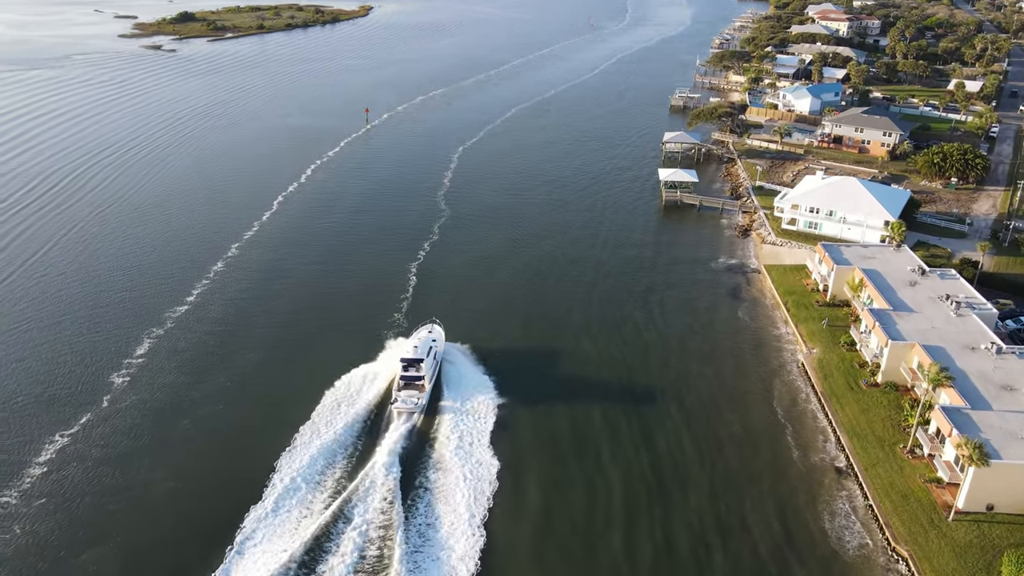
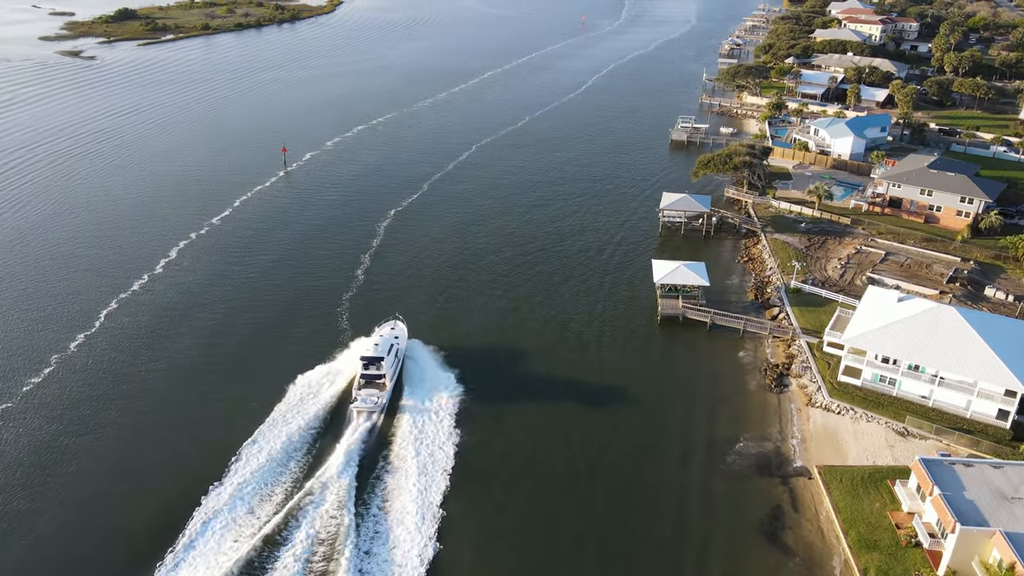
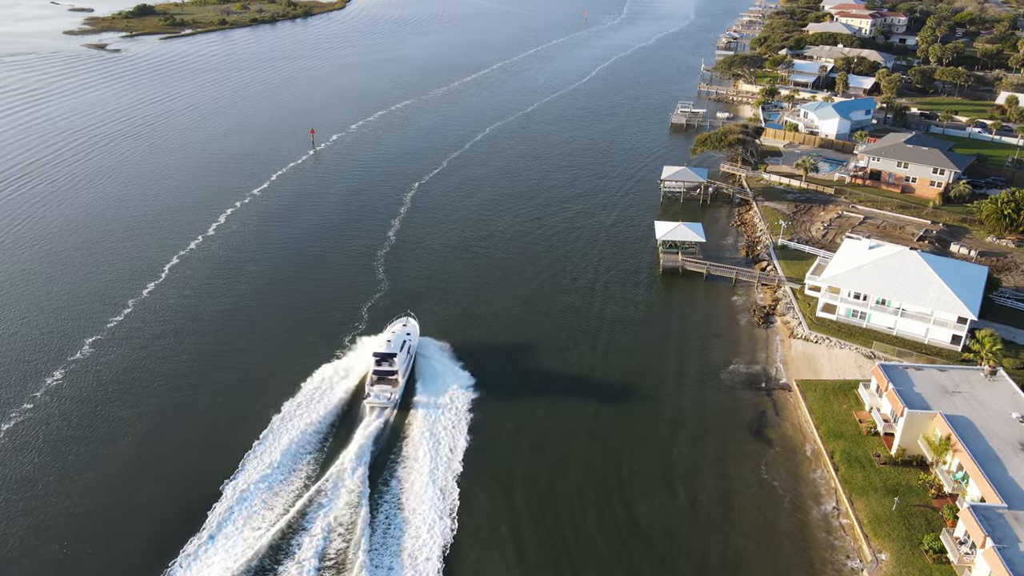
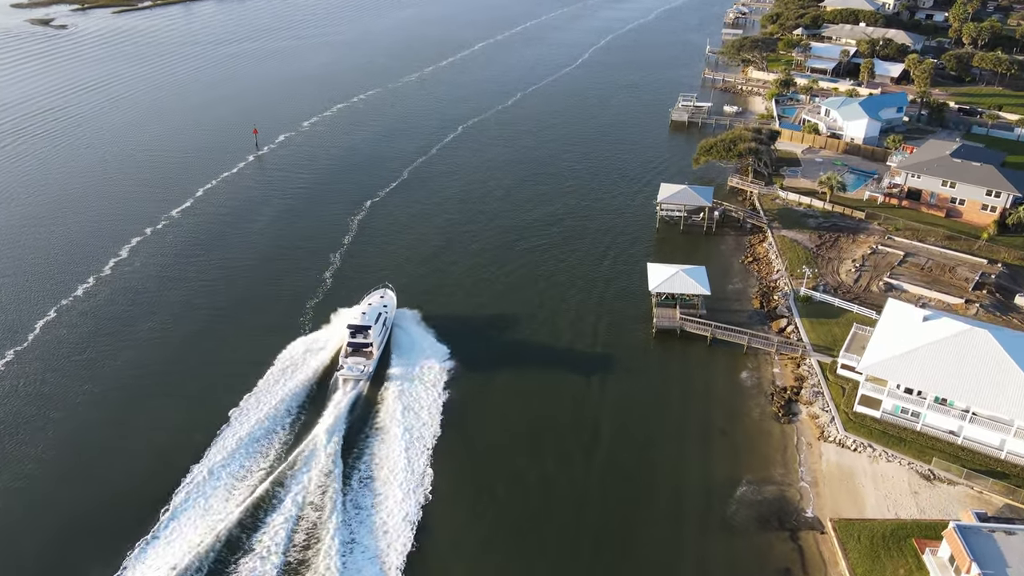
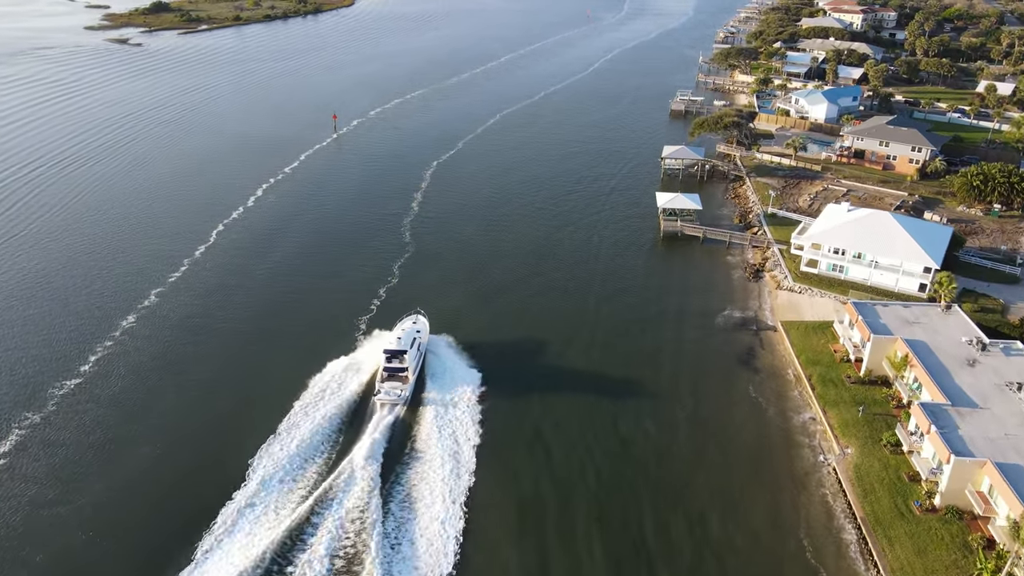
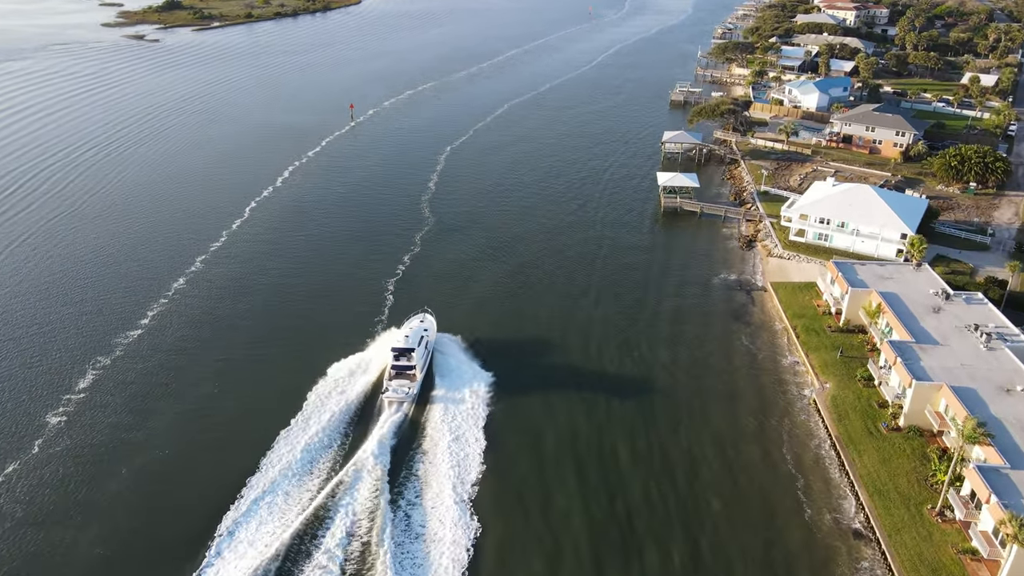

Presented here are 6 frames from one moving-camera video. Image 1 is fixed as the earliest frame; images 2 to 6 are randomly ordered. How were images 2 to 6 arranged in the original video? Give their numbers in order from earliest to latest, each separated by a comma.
6, 5, 3, 2, 4
